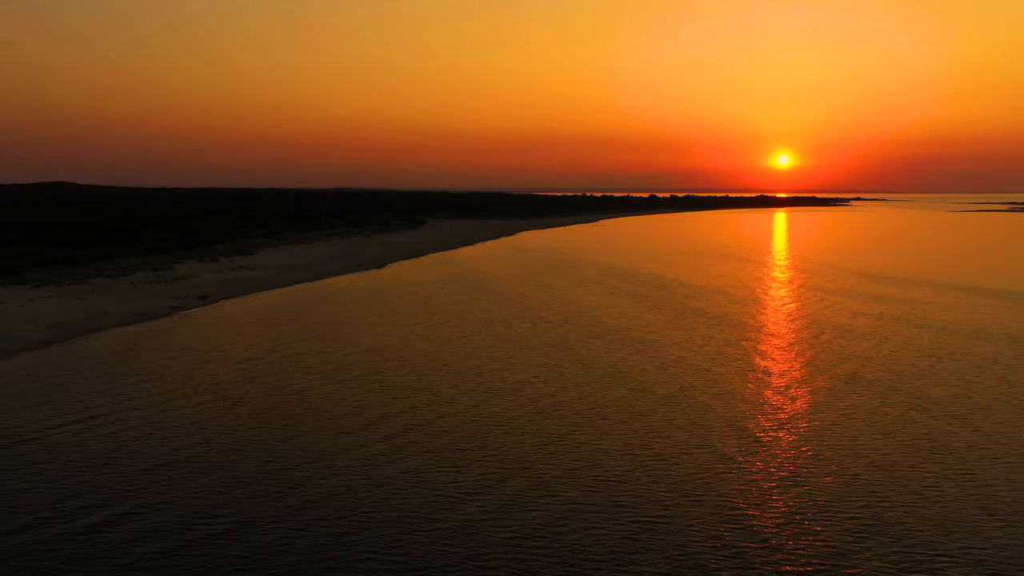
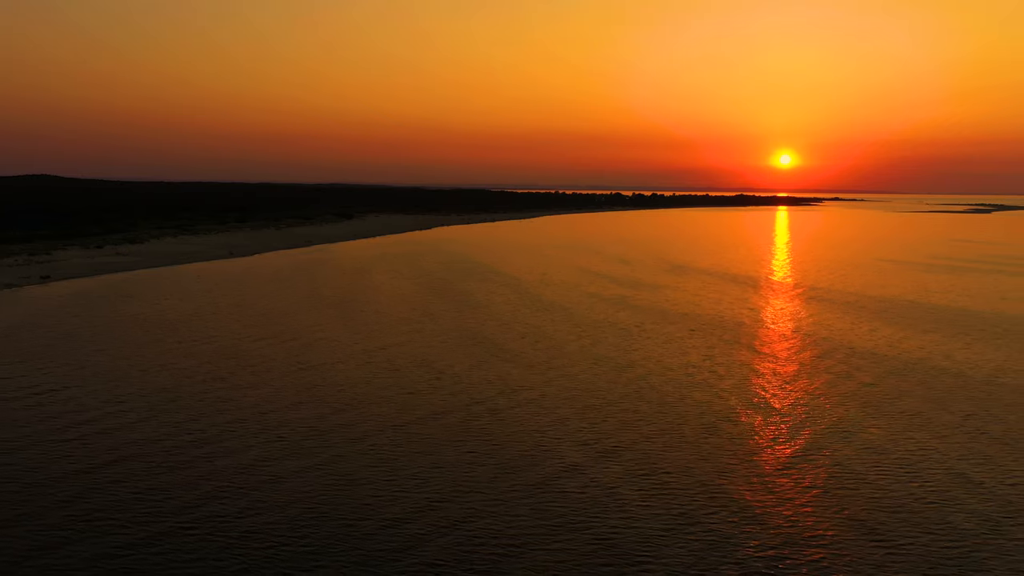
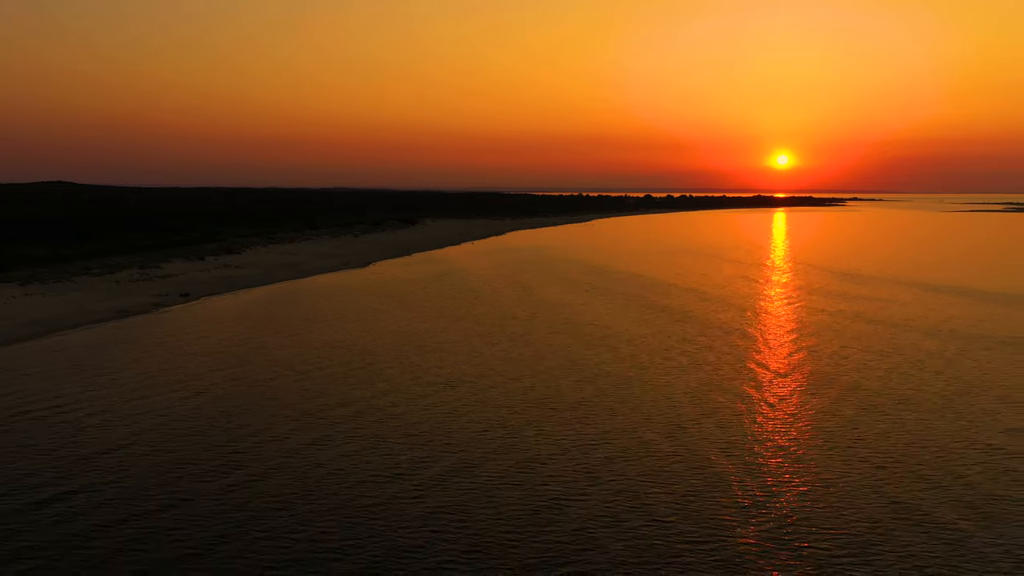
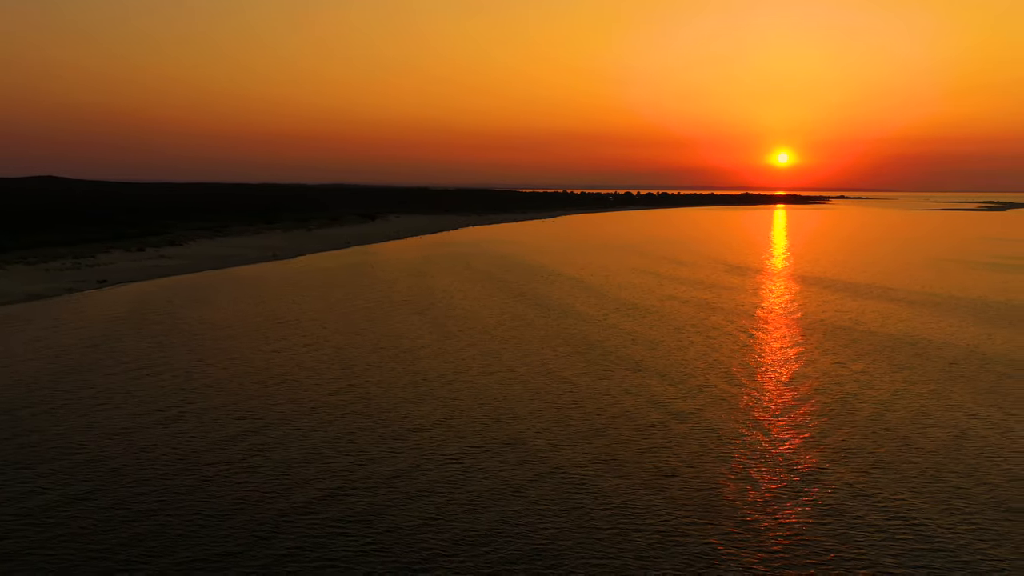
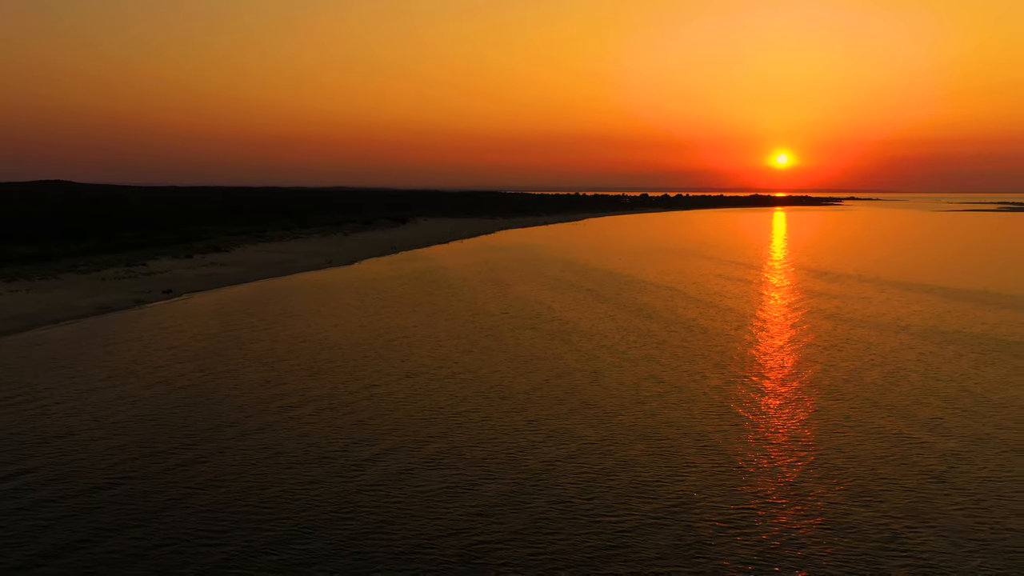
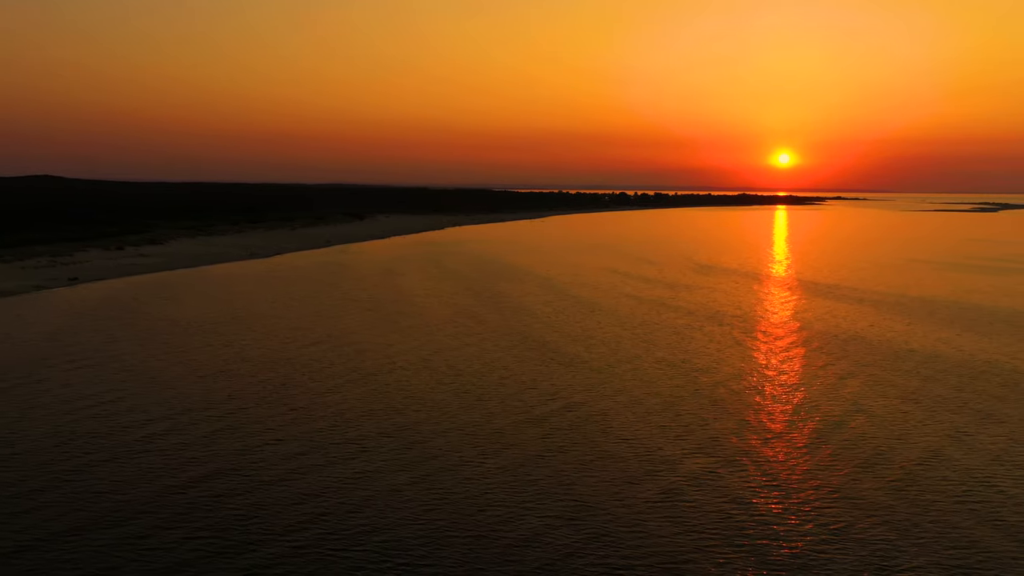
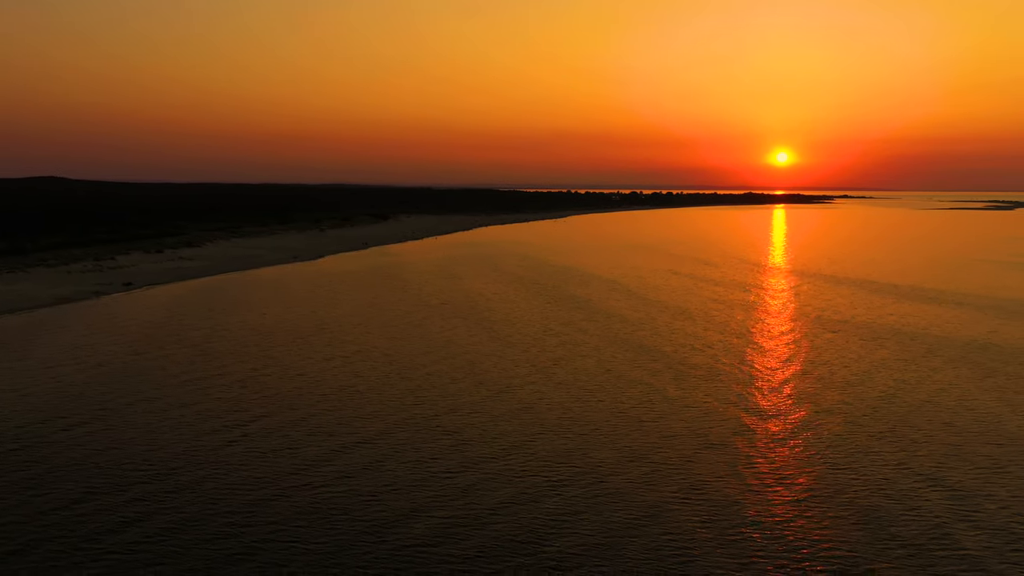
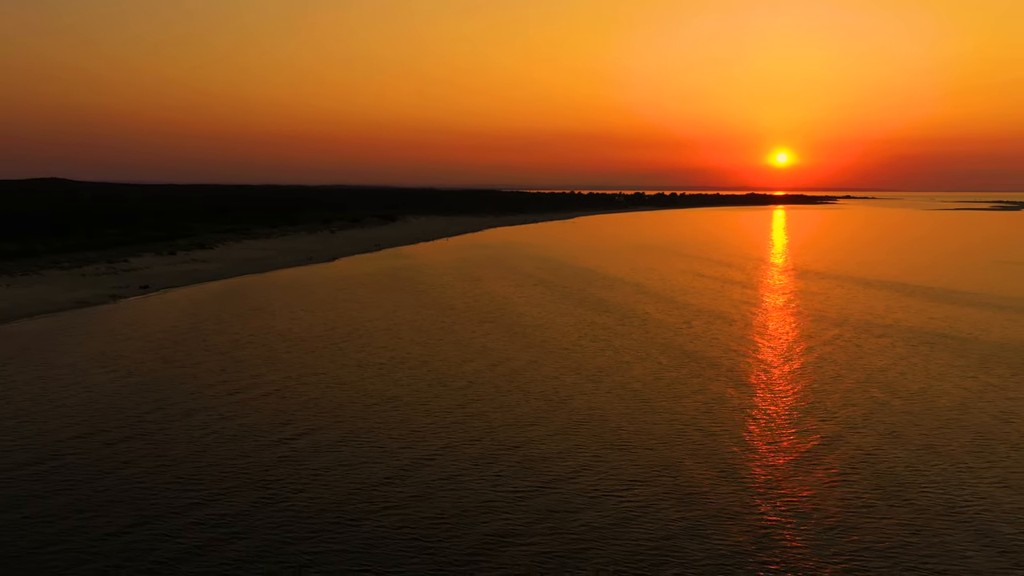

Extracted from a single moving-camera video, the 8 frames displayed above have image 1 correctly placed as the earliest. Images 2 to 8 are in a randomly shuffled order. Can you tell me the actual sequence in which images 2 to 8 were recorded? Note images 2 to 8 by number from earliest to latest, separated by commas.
3, 5, 8, 7, 4, 6, 2
